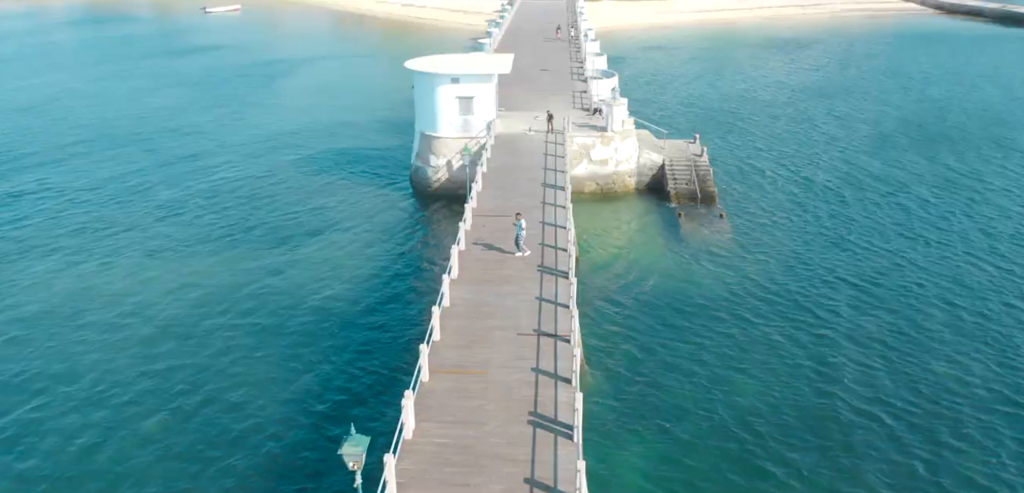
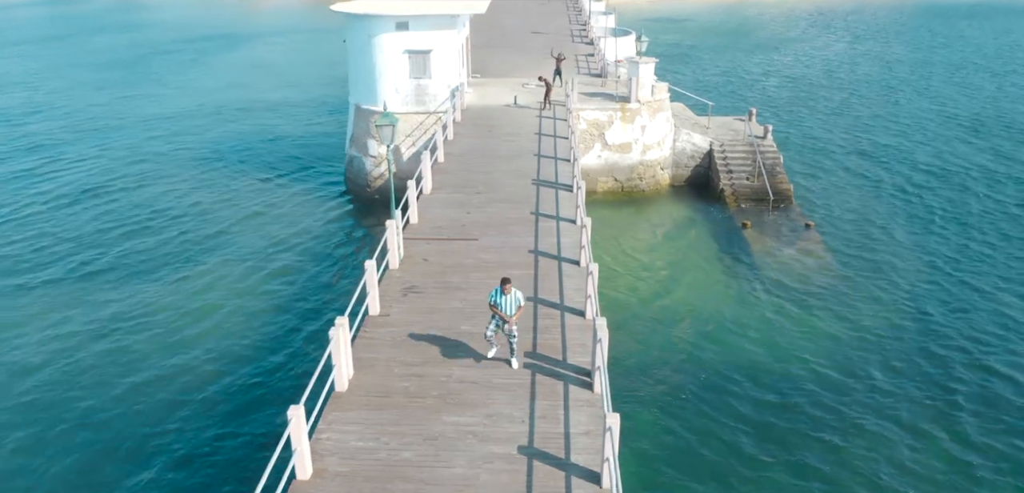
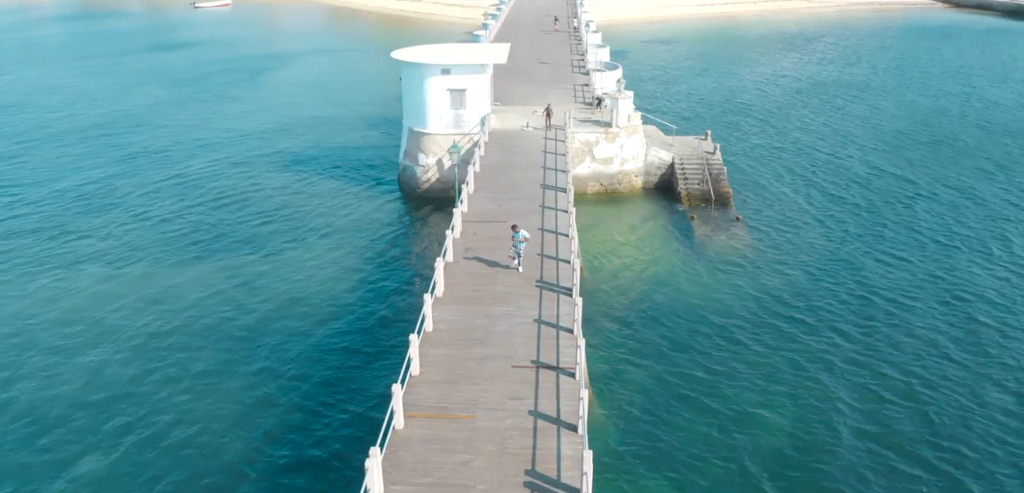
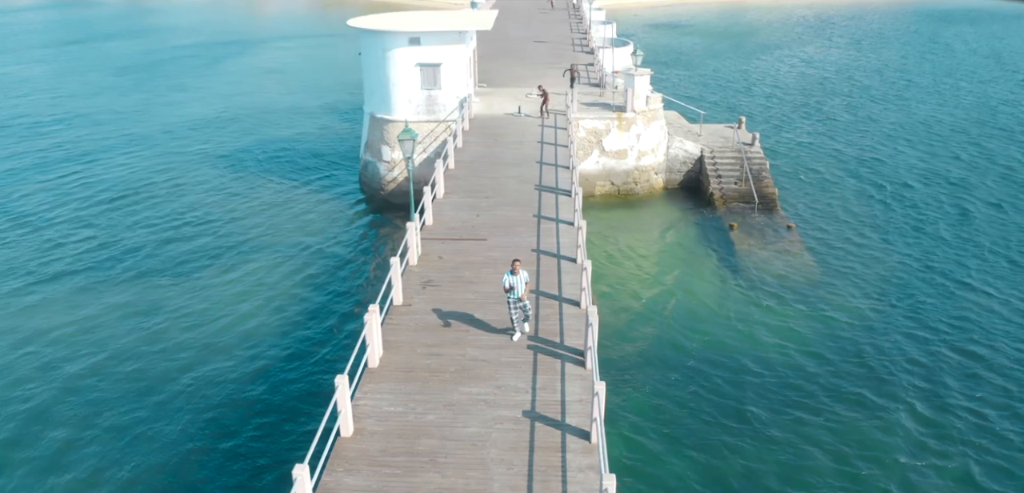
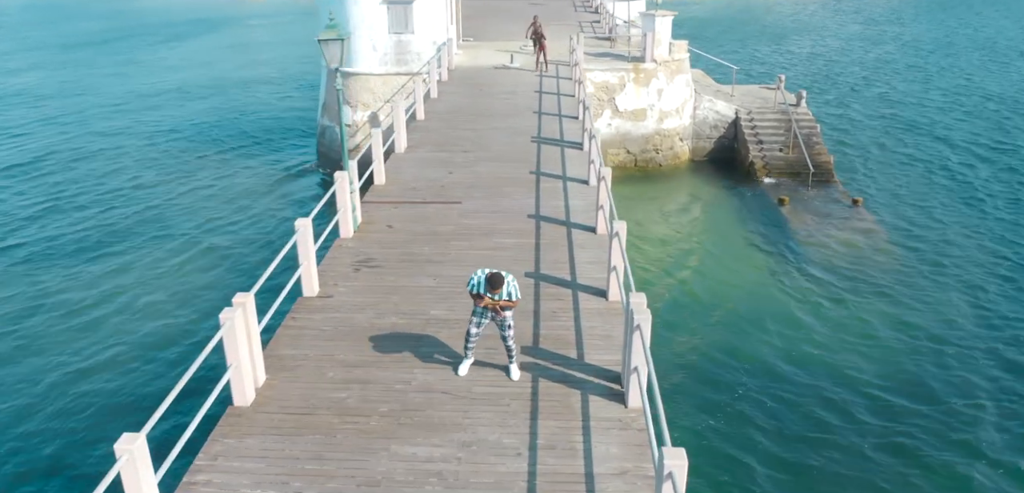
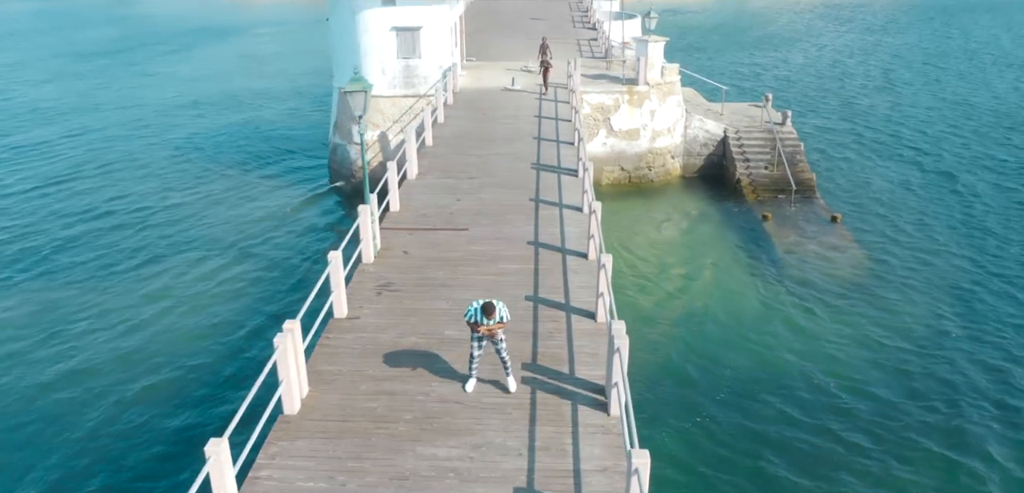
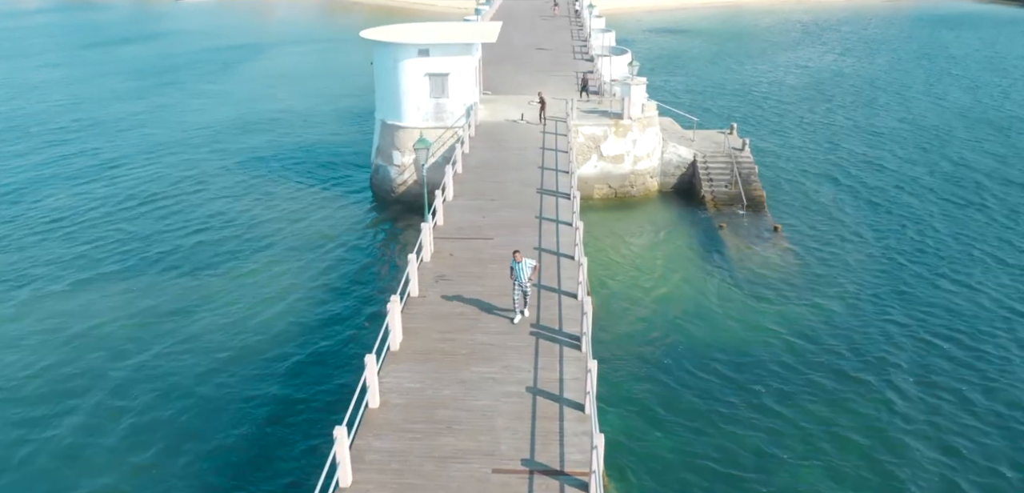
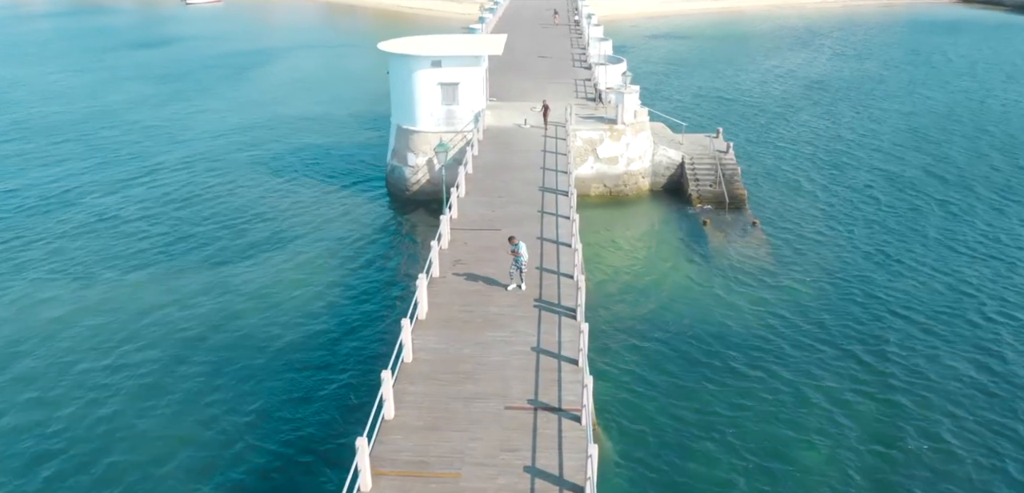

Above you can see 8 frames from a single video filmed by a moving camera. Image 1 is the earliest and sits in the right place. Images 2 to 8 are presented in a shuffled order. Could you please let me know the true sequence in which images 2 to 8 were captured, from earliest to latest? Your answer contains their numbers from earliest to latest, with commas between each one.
3, 8, 7, 4, 2, 6, 5
